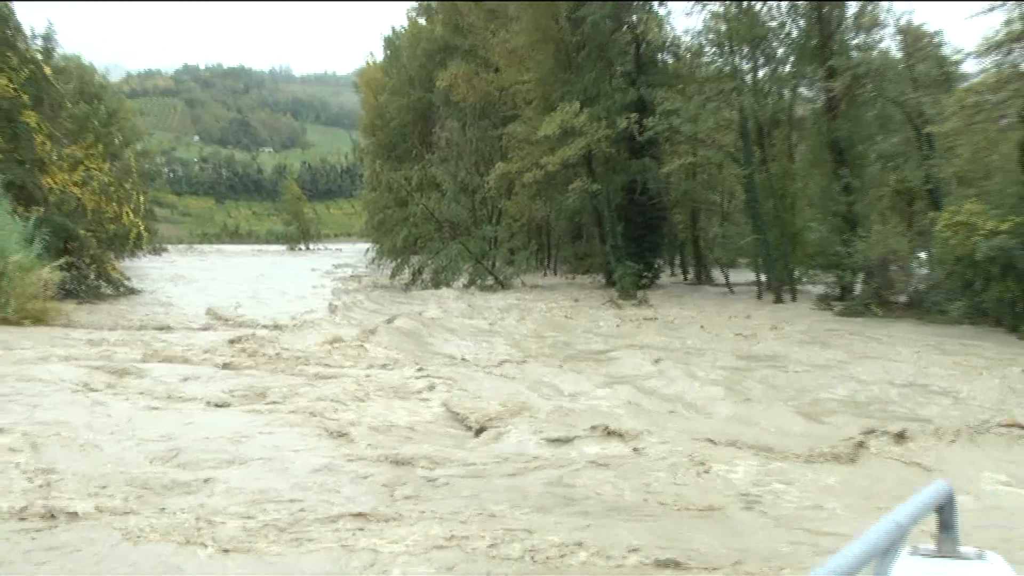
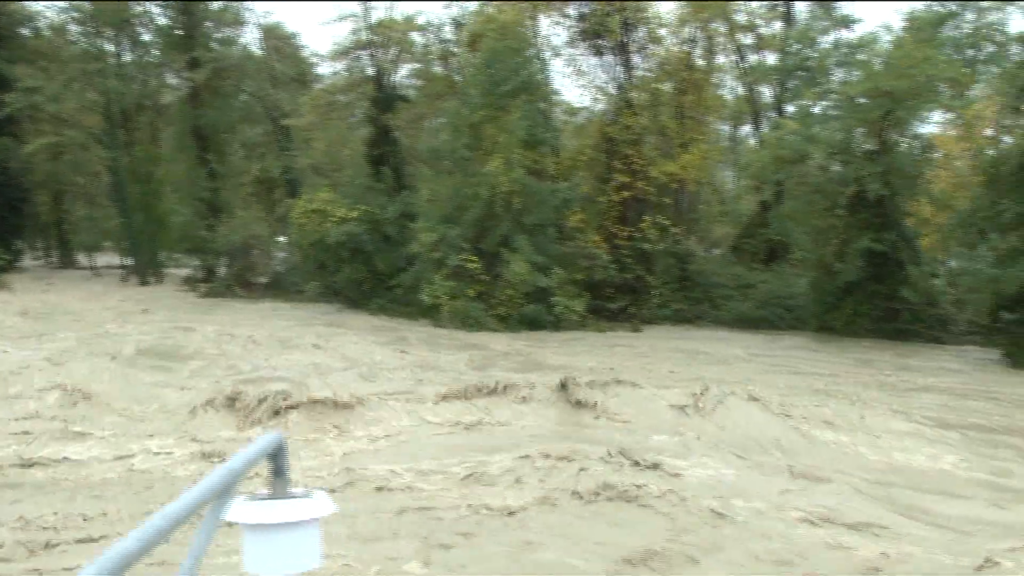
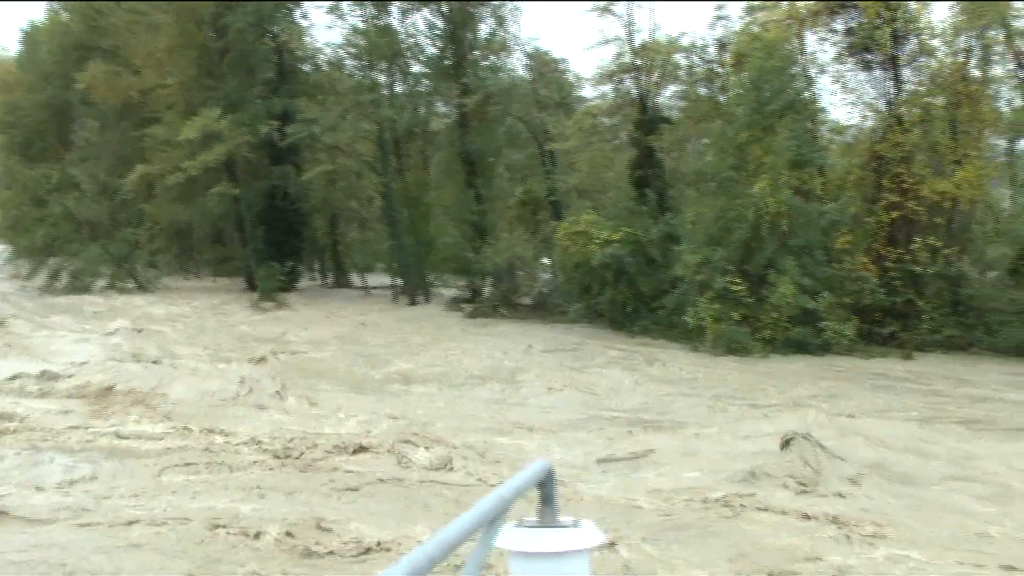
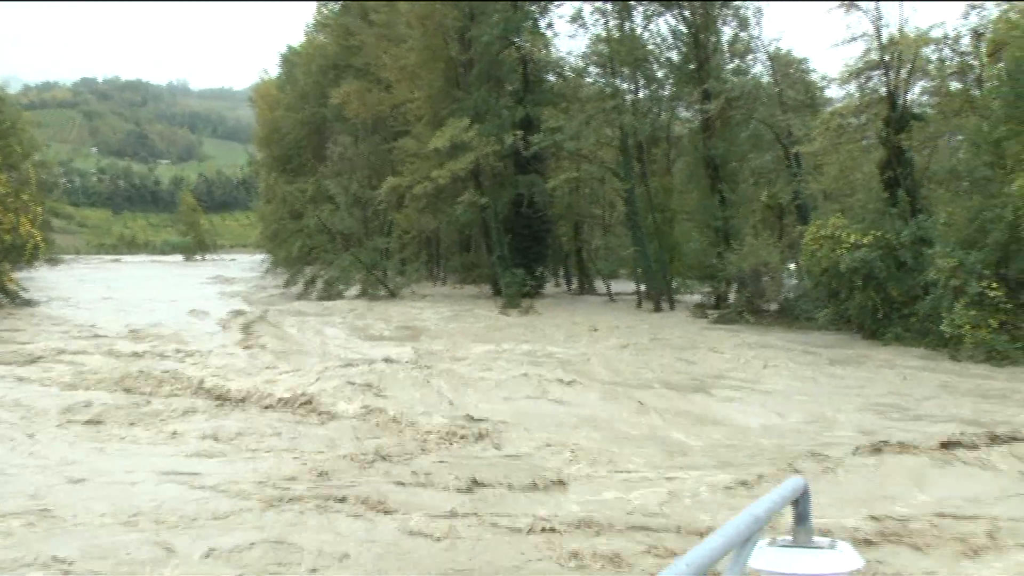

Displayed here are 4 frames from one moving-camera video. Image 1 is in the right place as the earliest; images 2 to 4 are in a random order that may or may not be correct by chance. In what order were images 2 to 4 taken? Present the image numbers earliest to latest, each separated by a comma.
4, 3, 2
